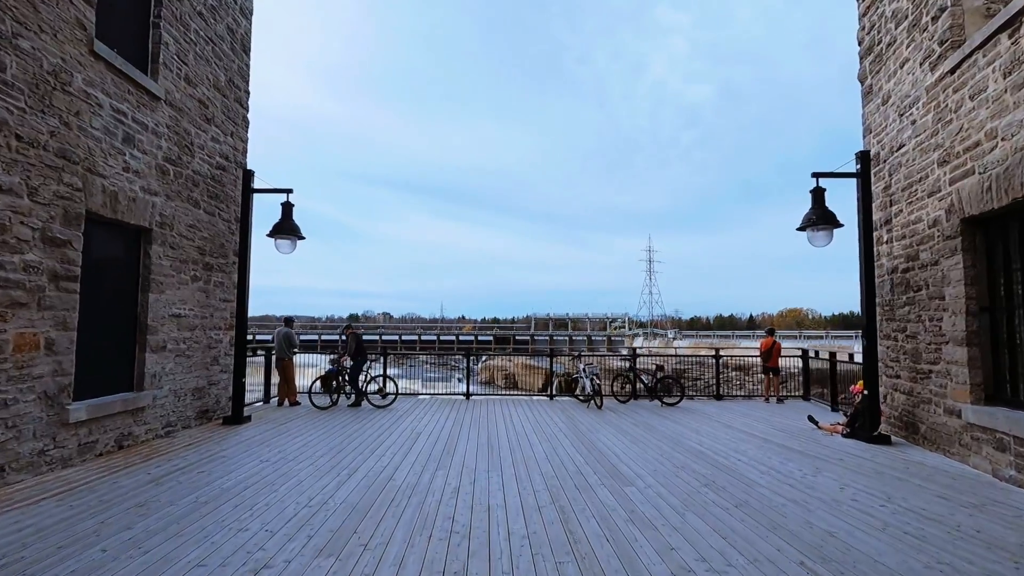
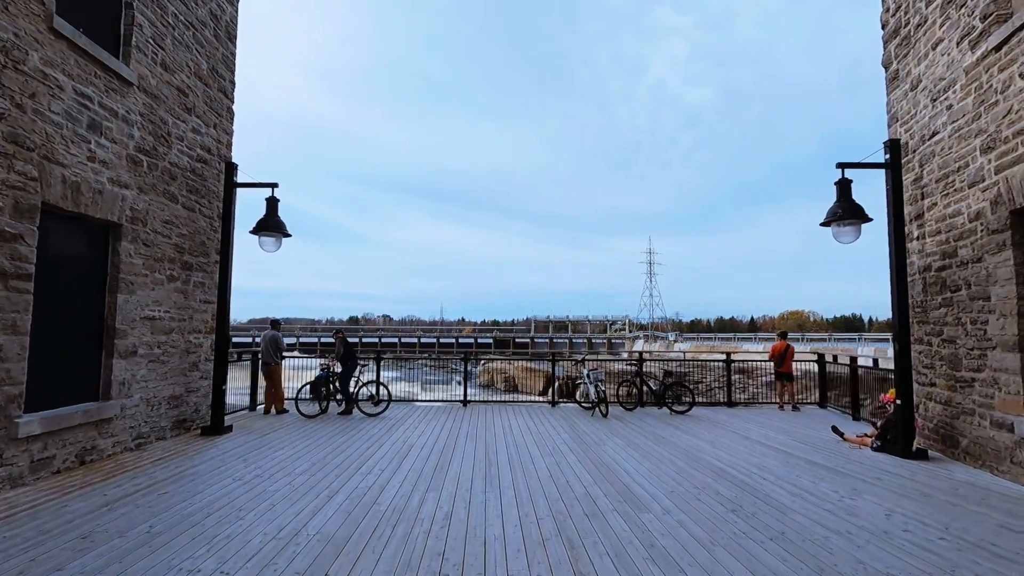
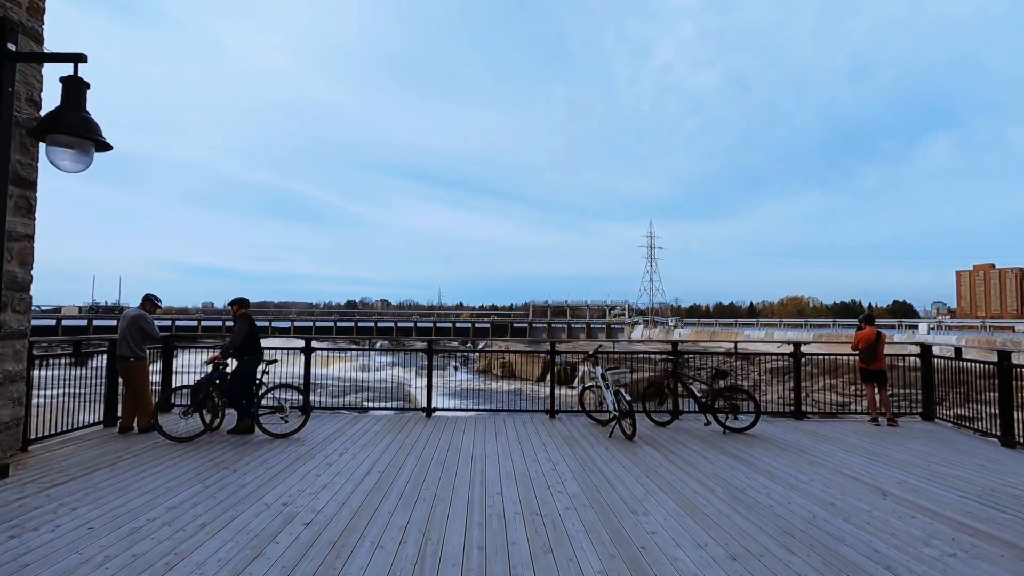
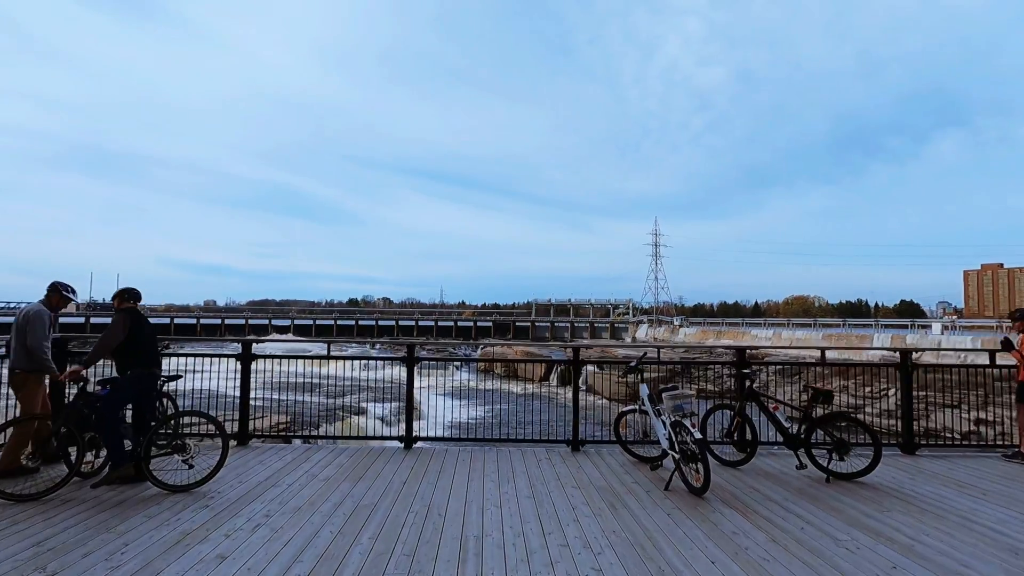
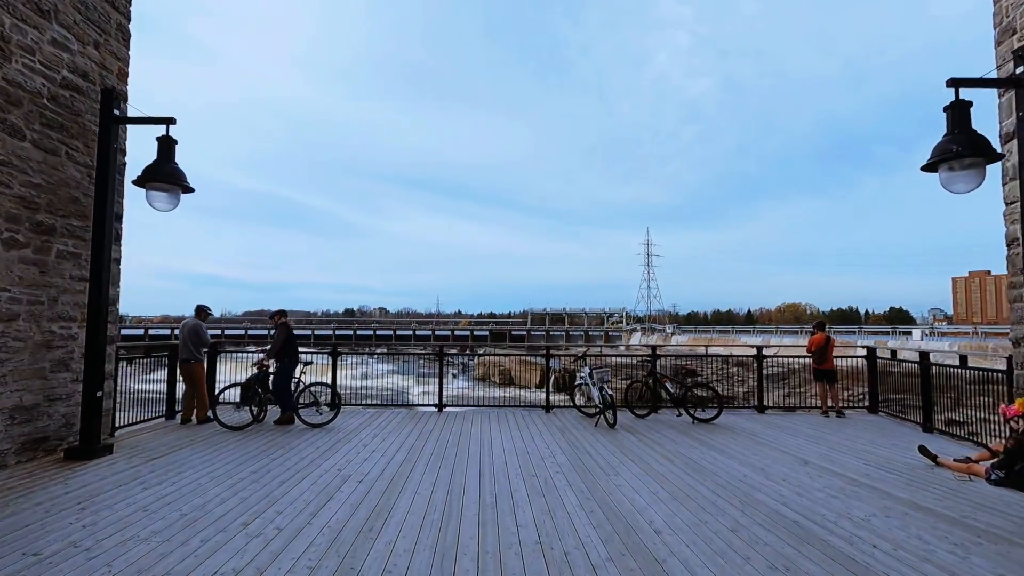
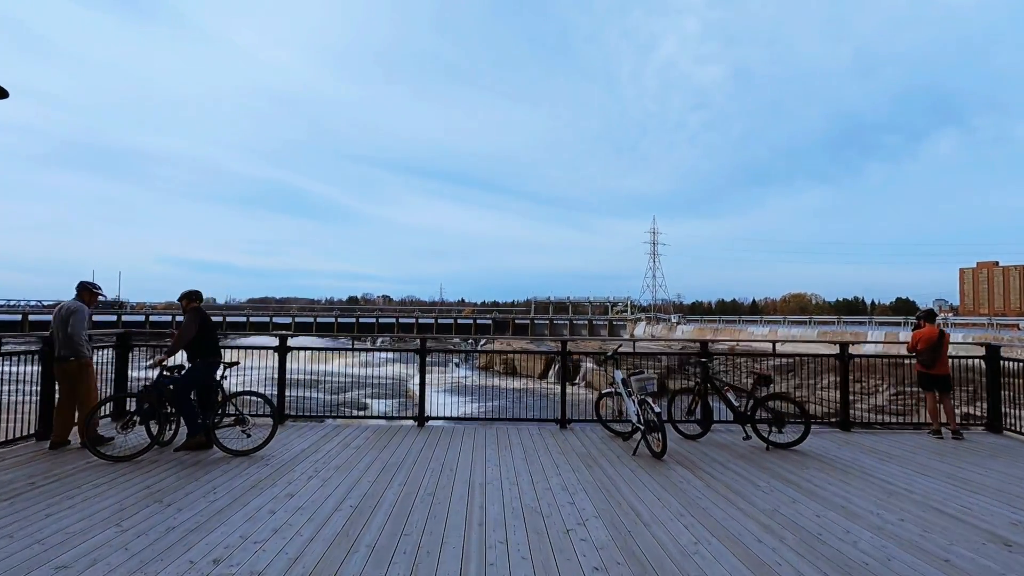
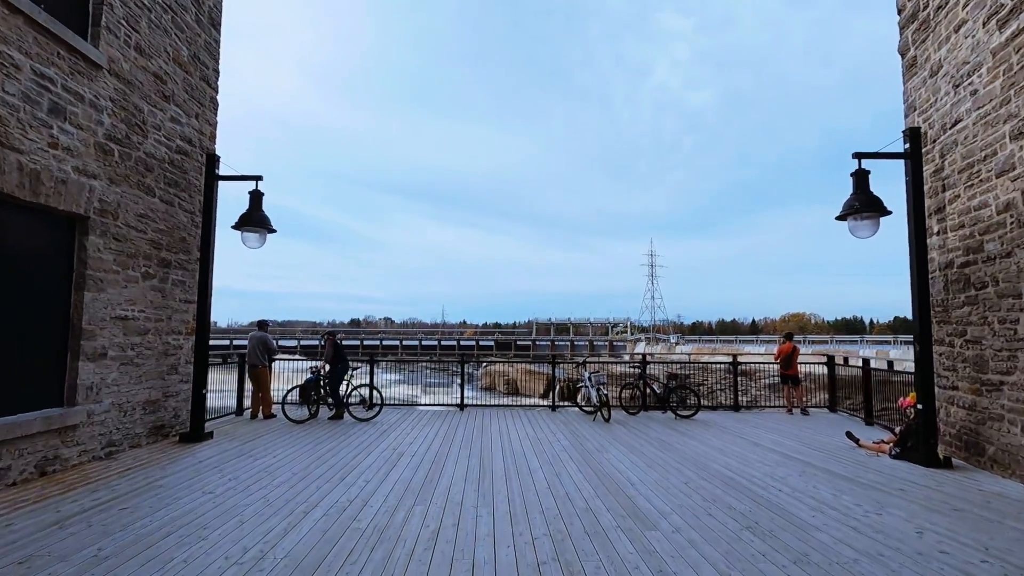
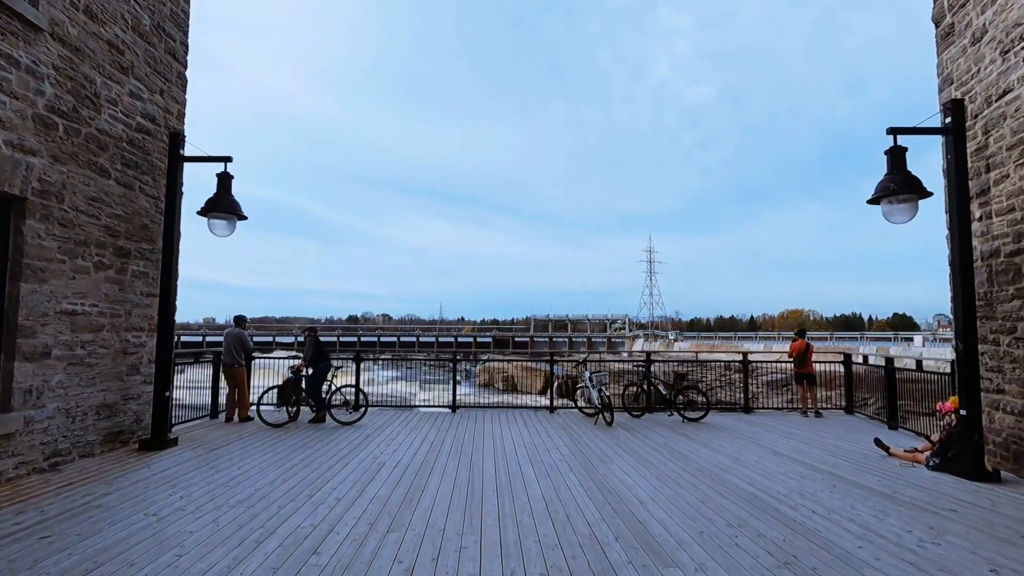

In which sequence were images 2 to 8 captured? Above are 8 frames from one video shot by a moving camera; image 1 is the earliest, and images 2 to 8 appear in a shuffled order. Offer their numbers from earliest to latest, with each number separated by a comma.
2, 7, 8, 5, 3, 6, 4
